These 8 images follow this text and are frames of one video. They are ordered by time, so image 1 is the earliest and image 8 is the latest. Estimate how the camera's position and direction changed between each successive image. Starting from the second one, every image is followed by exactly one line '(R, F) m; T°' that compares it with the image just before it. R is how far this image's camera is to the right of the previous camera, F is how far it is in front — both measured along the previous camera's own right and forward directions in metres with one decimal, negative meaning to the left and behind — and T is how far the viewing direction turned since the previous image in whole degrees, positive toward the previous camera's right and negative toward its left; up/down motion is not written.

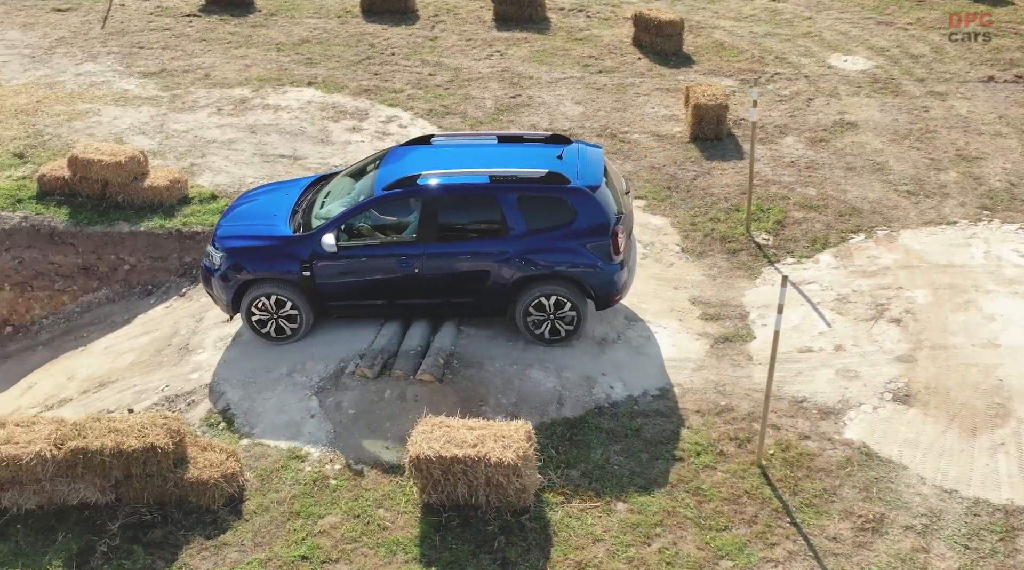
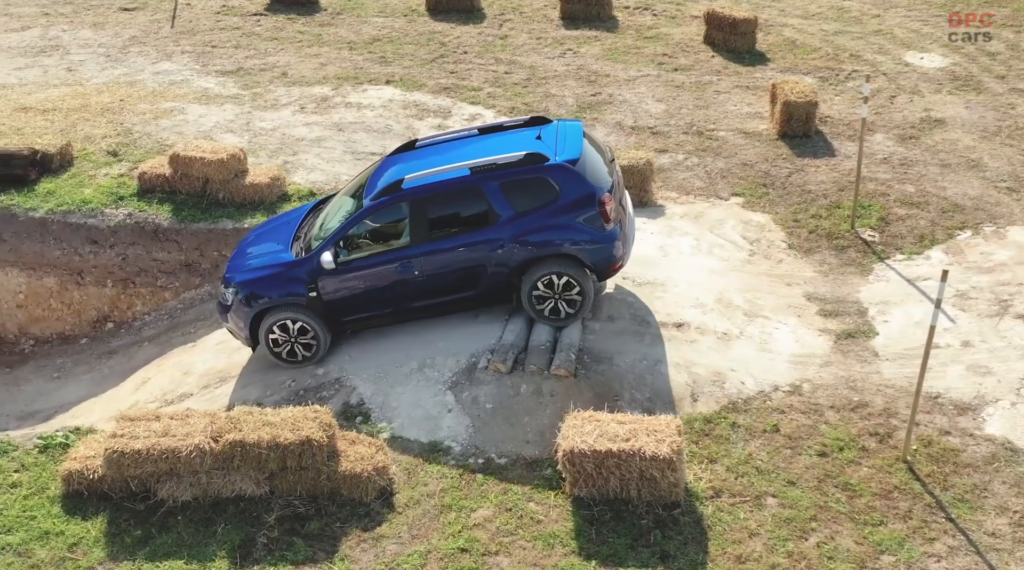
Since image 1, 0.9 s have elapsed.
(-1.2, -0.1) m; -1°
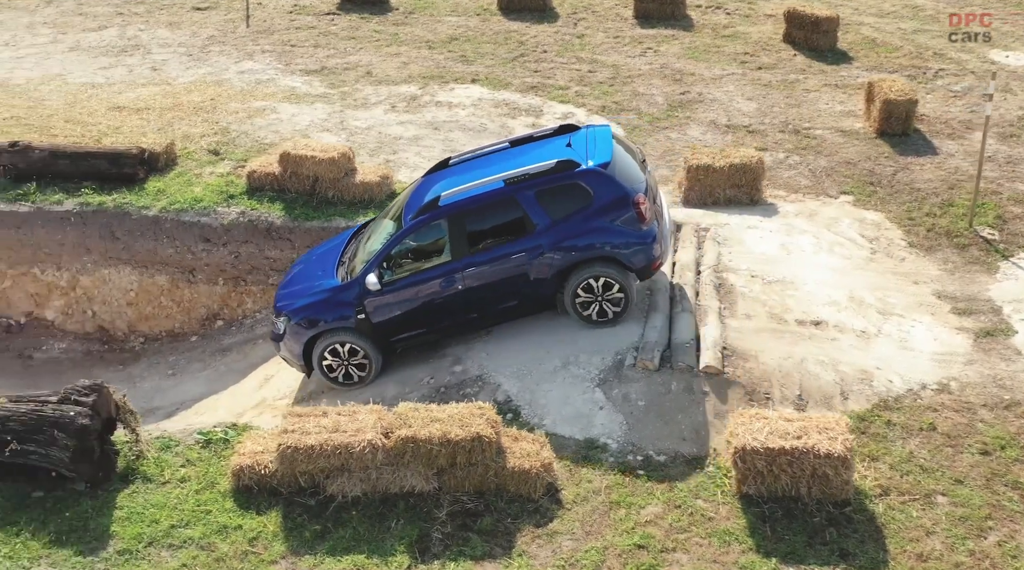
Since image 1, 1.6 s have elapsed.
(-1.4, 0.0) m; -1°
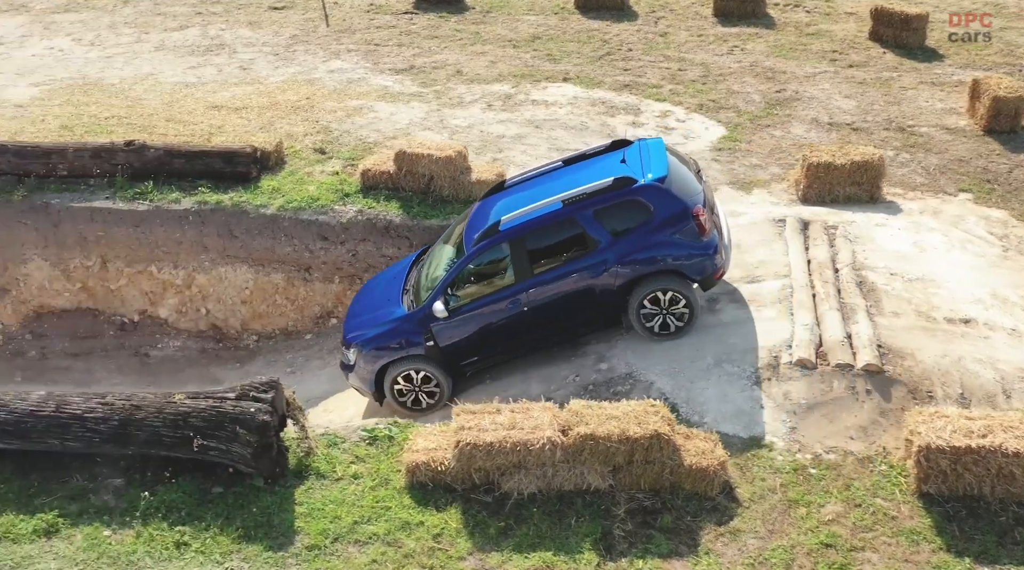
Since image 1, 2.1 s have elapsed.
(-1.4, 0.0) m; -1°
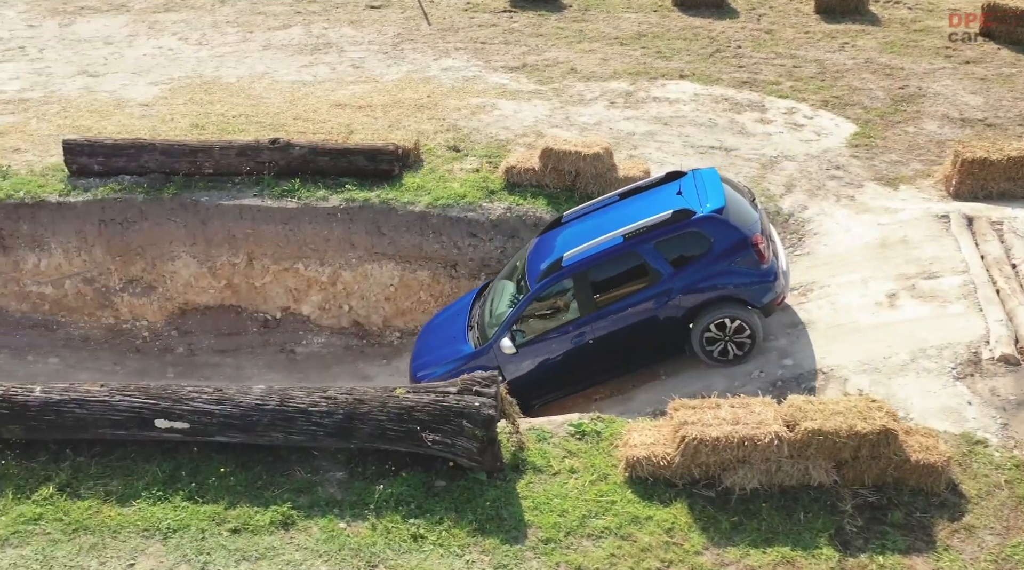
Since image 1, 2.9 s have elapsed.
(-1.8, 0.0) m; -1°
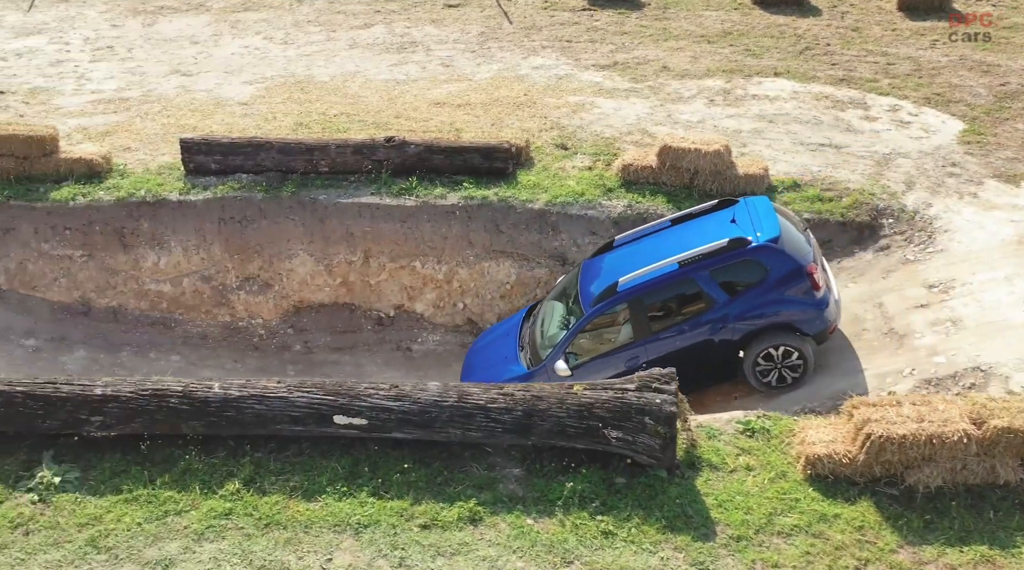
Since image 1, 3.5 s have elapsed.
(-1.4, 0.0) m; -1°
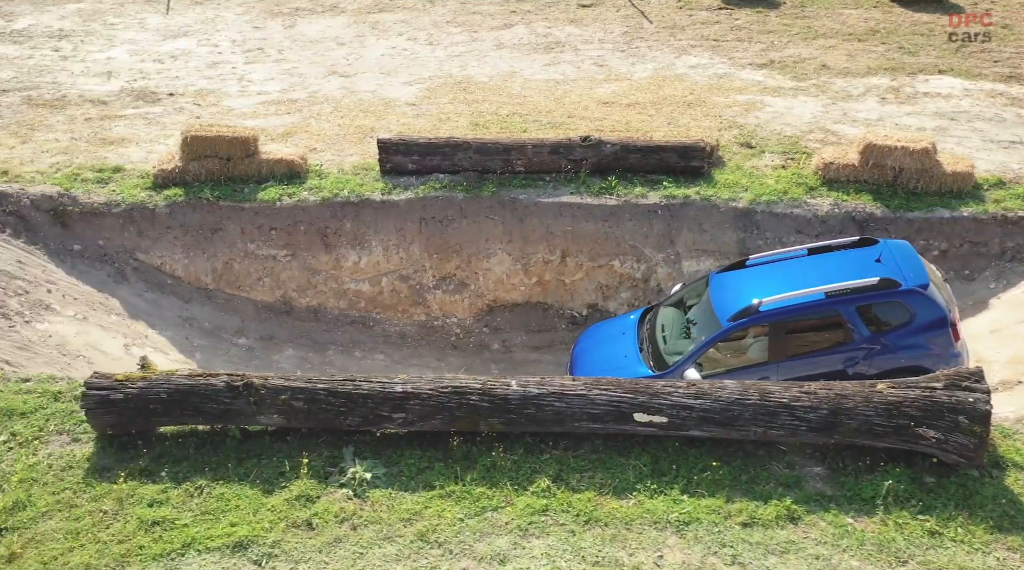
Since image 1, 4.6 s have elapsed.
(-2.4, -0.1) m; -2°
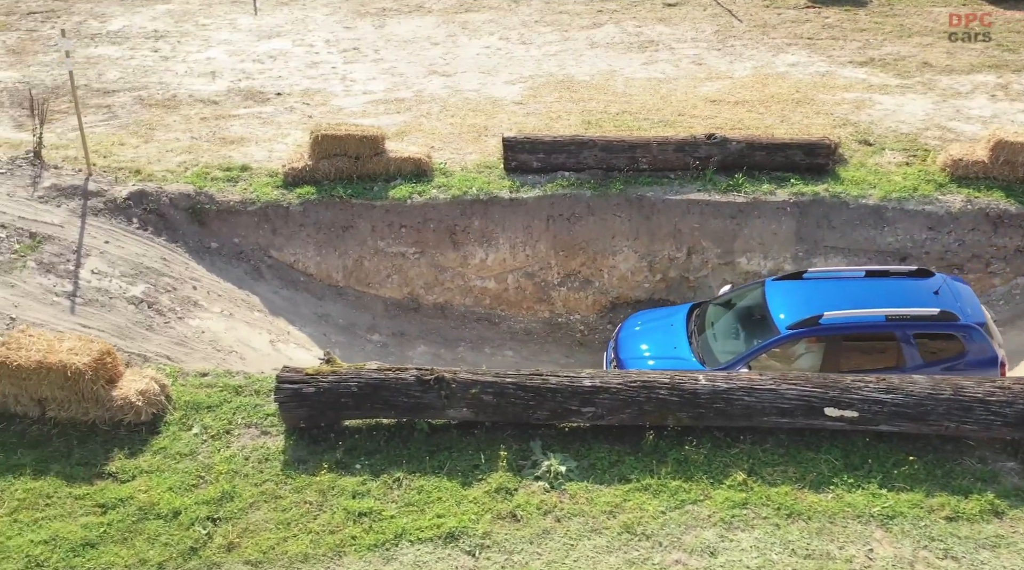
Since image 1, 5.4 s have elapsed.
(-1.5, -0.1) m; -1°
